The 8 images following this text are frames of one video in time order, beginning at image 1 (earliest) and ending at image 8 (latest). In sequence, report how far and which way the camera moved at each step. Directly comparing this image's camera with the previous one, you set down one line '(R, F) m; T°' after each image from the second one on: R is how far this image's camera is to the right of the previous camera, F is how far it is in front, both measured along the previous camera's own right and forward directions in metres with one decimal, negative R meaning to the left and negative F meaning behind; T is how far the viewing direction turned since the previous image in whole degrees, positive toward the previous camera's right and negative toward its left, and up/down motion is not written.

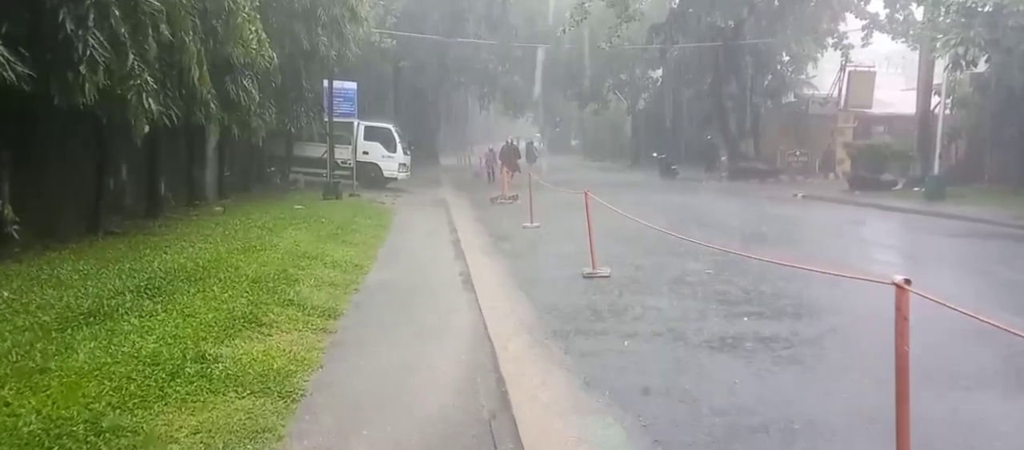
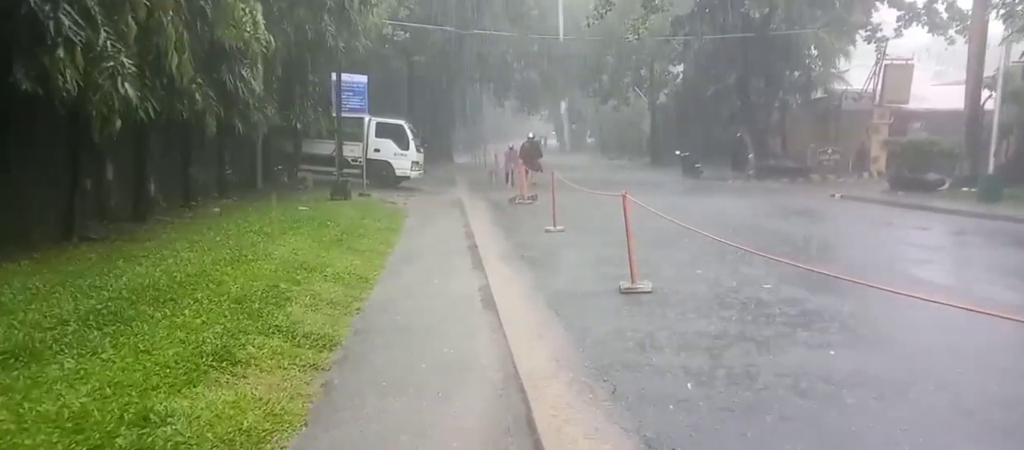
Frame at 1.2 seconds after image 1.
(-0.1, +1.5) m; -1°
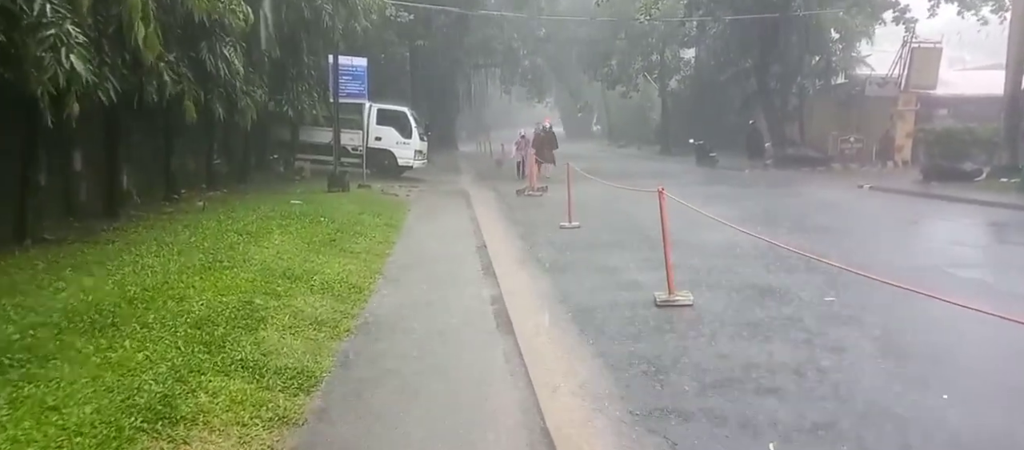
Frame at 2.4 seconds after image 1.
(-0.1, +1.5) m; 0°
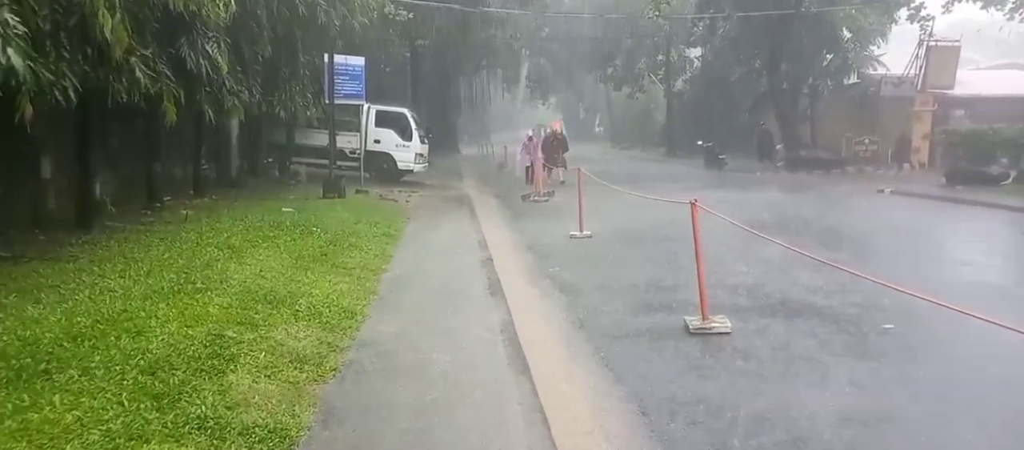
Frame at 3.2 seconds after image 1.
(-0.1, +1.1) m; 0°
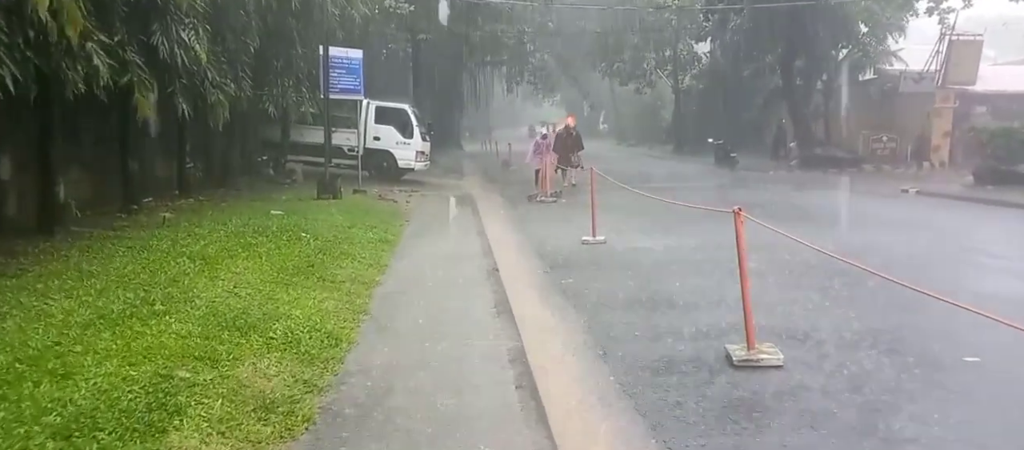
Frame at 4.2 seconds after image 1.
(-0.1, +1.2) m; 0°
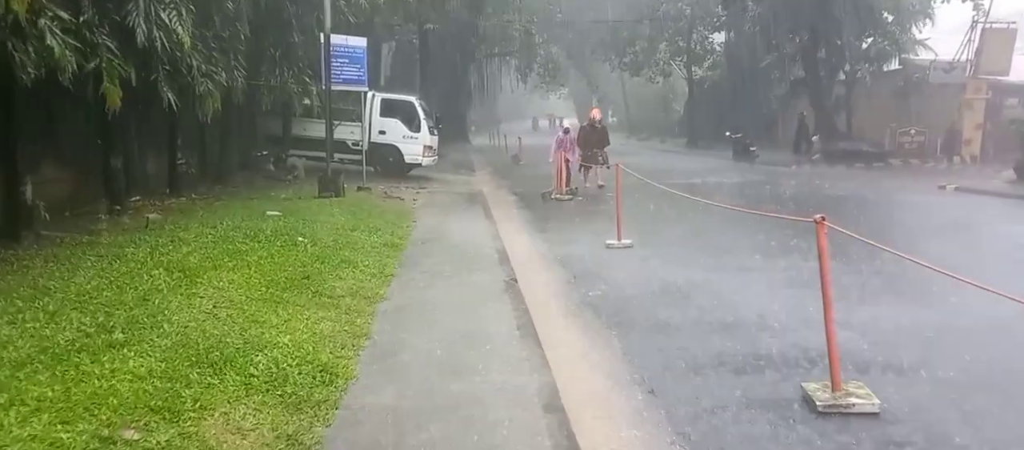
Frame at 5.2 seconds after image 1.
(-0.1, +1.2) m; 0°
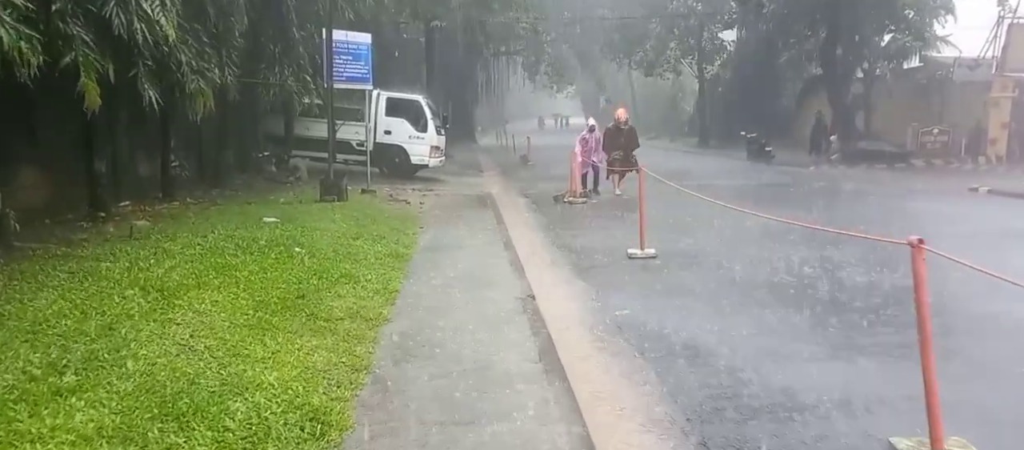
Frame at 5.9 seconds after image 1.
(-0.1, +1.0) m; 0°
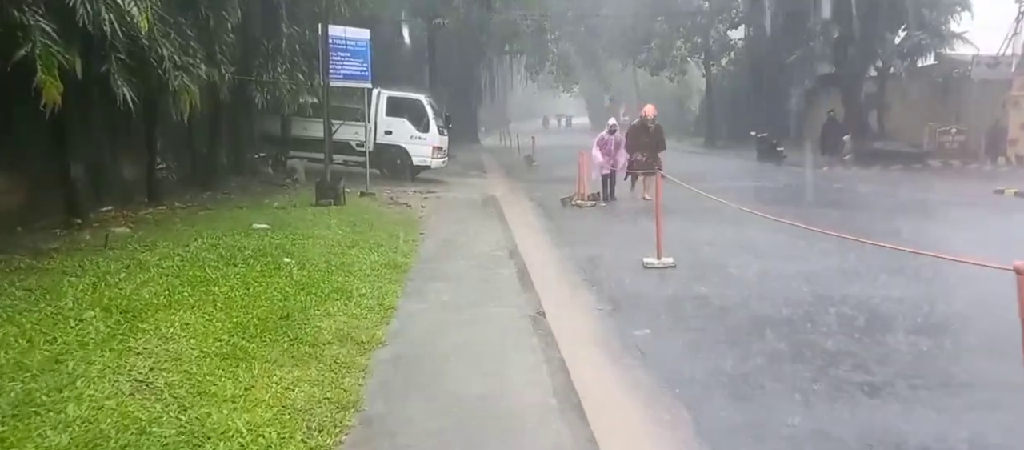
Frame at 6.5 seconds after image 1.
(0.0, +0.8) m; 0°
